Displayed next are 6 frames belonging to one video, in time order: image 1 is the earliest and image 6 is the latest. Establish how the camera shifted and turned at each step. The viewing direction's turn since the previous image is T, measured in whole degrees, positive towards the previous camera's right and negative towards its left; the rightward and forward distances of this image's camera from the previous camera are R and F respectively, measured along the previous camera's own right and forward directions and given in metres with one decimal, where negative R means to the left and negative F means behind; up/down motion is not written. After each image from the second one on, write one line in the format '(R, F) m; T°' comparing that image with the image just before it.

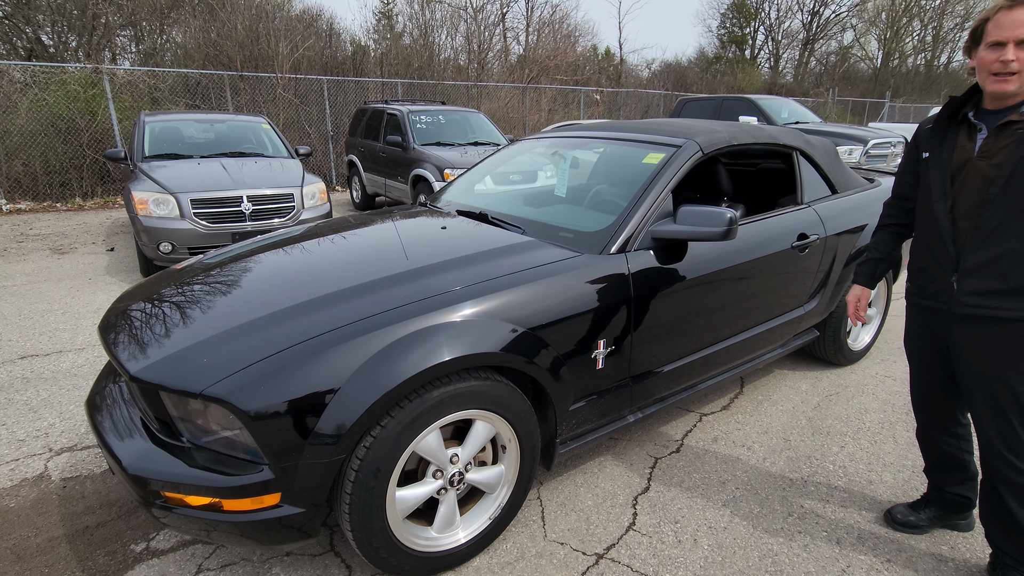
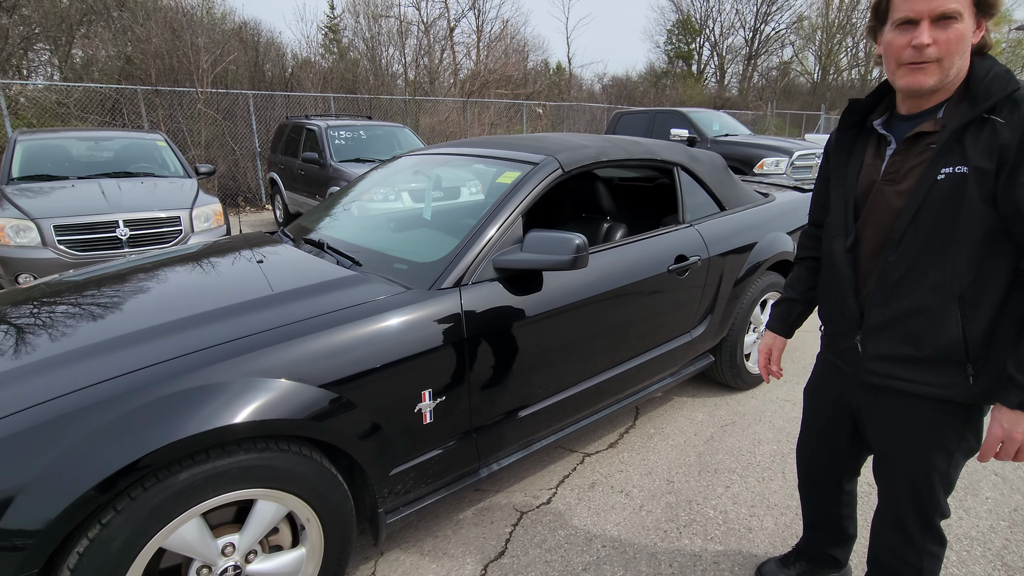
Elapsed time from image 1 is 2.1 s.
(+0.5, +0.3) m; +4°
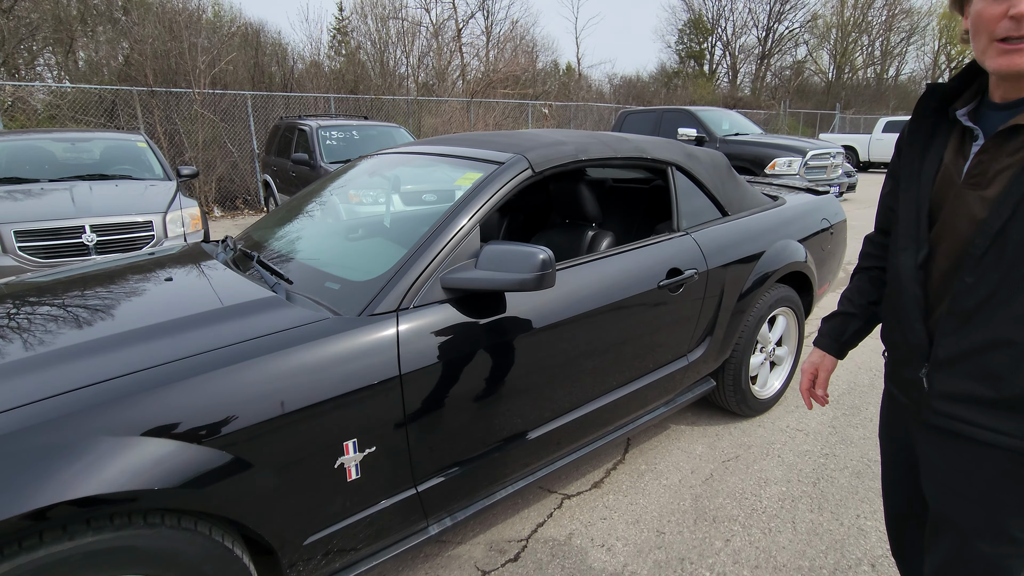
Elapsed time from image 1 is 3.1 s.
(+0.2, +0.3) m; -1°
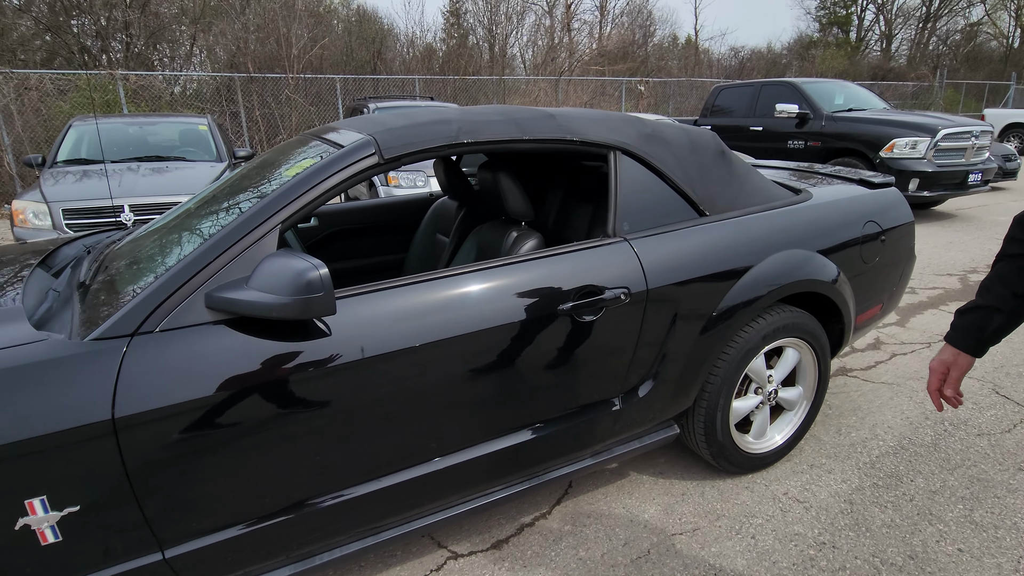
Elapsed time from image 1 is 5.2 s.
(+0.8, +0.5) m; -12°
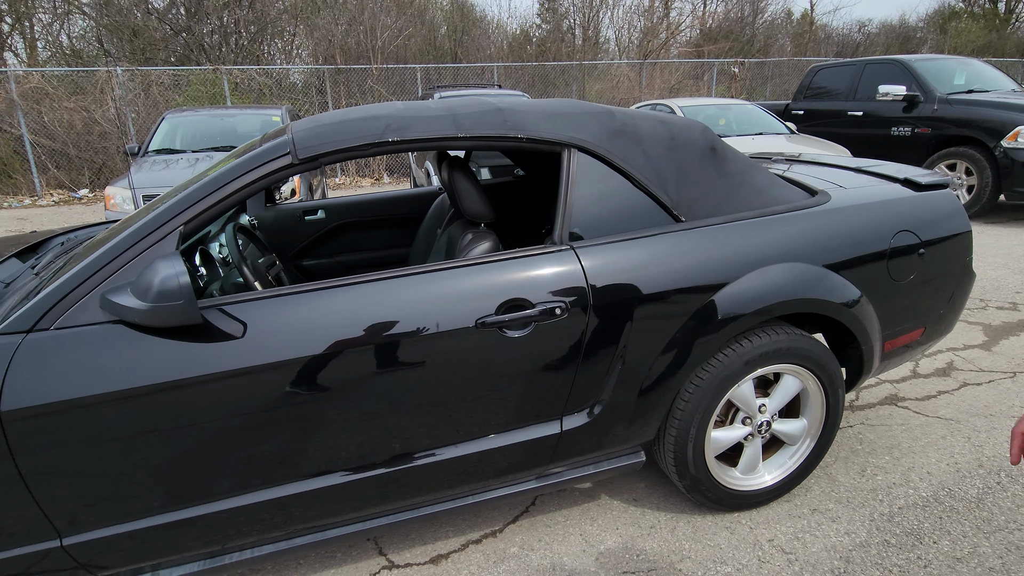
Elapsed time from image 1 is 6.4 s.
(+0.5, +0.2) m; -10°
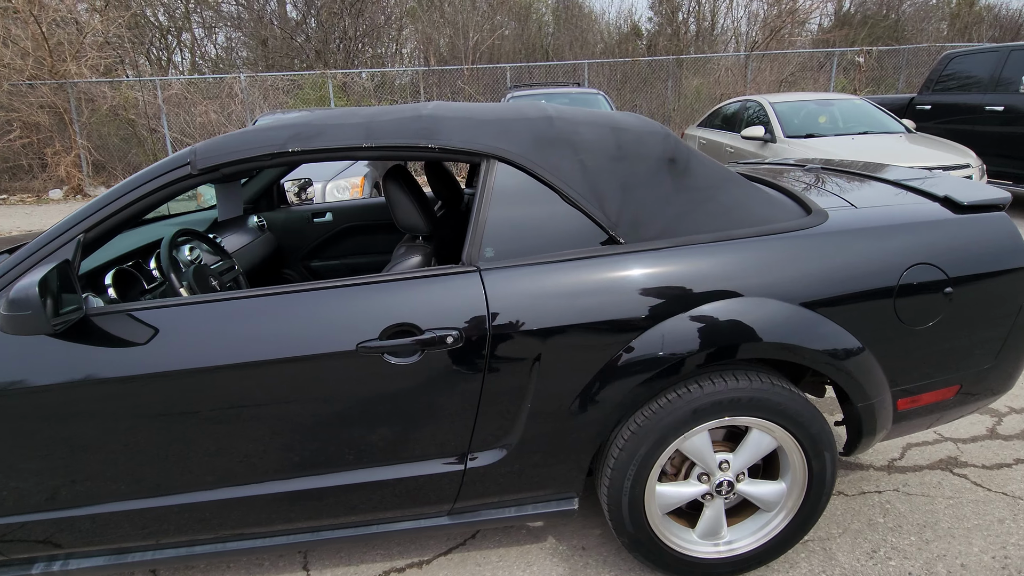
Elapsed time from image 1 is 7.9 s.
(+0.6, +0.2) m; -11°
